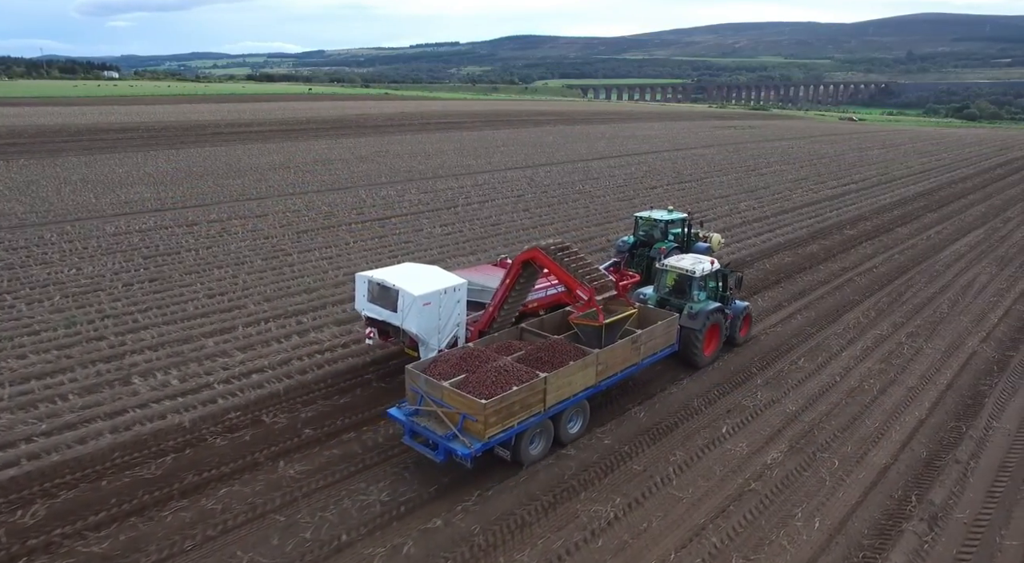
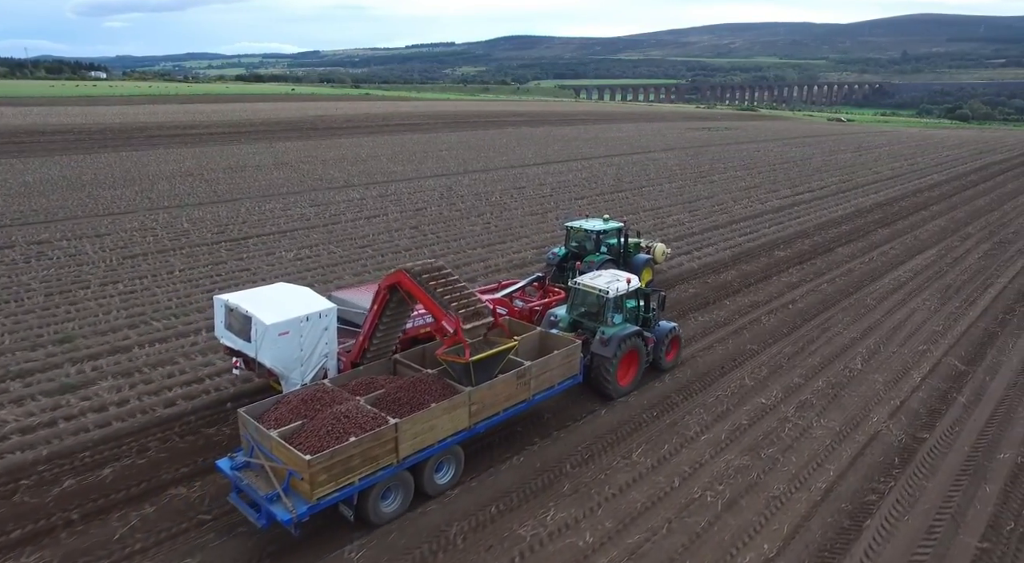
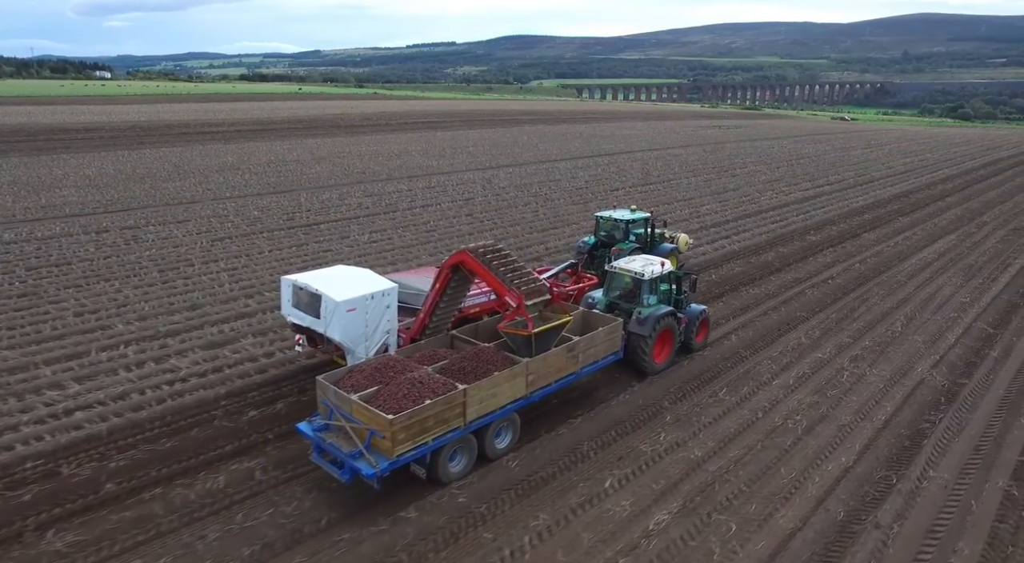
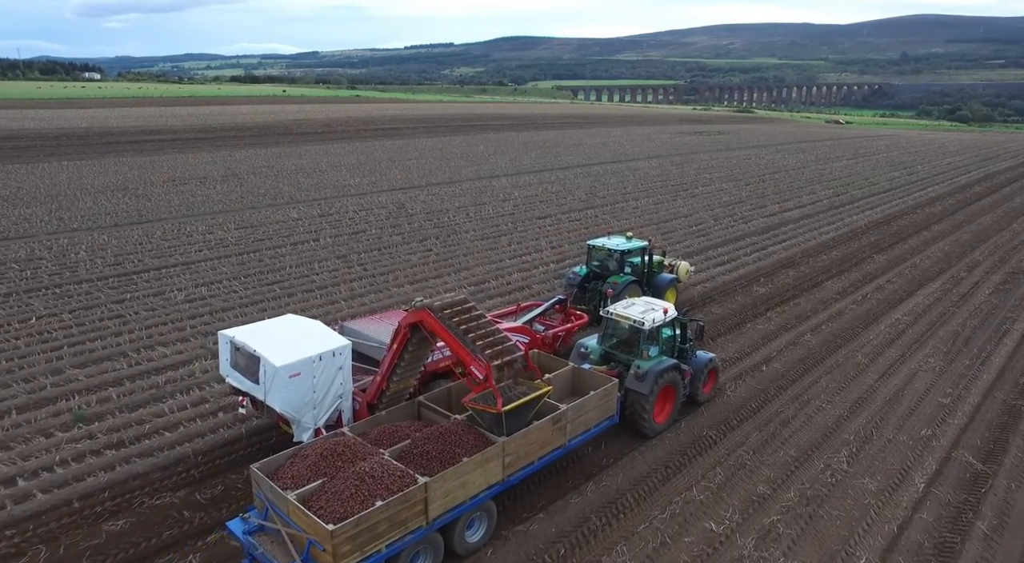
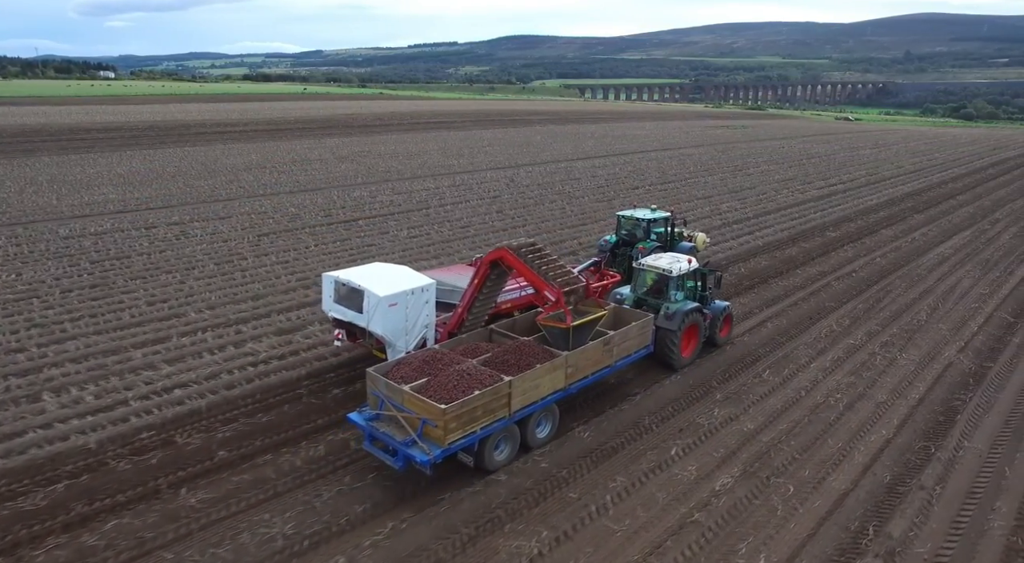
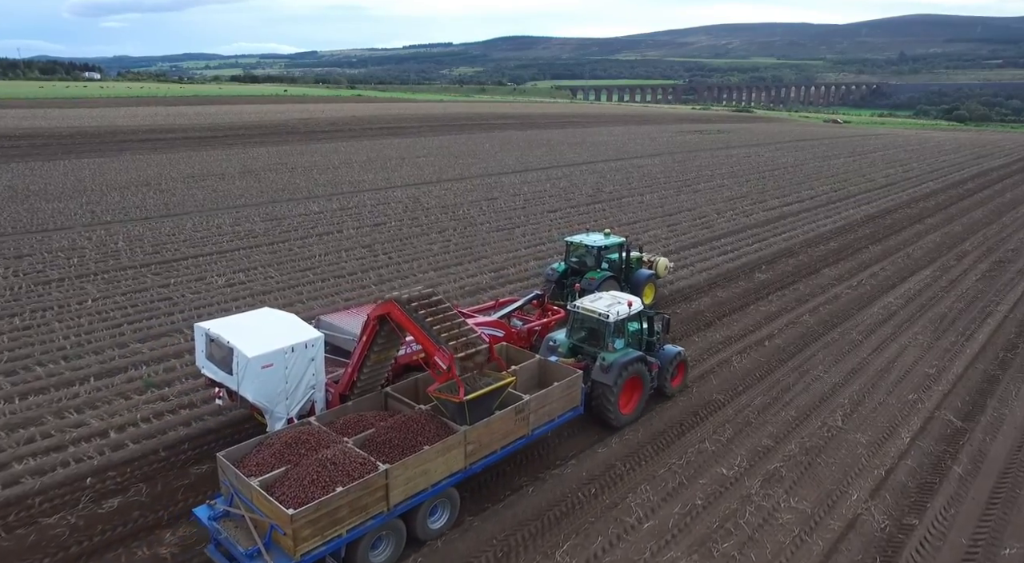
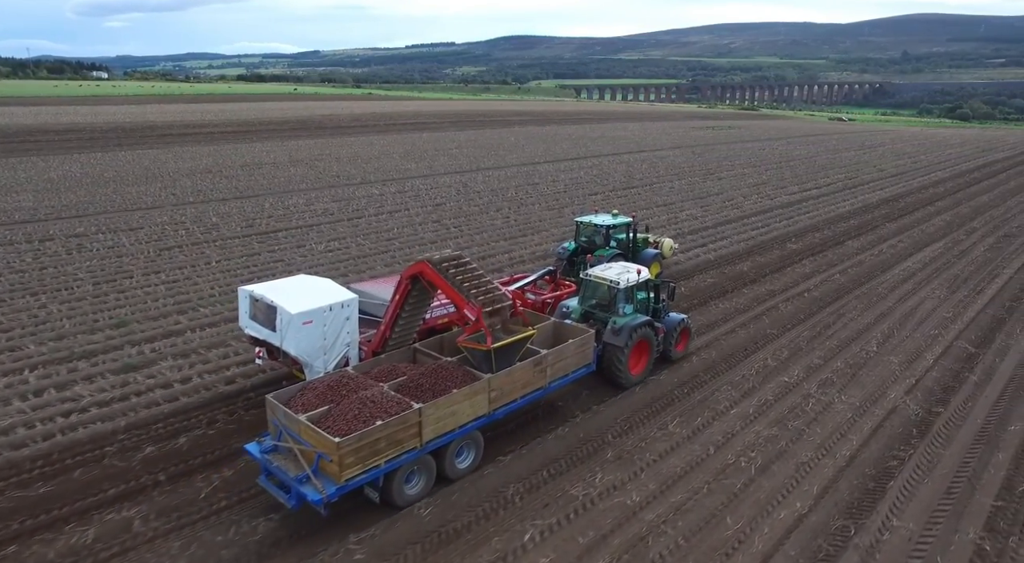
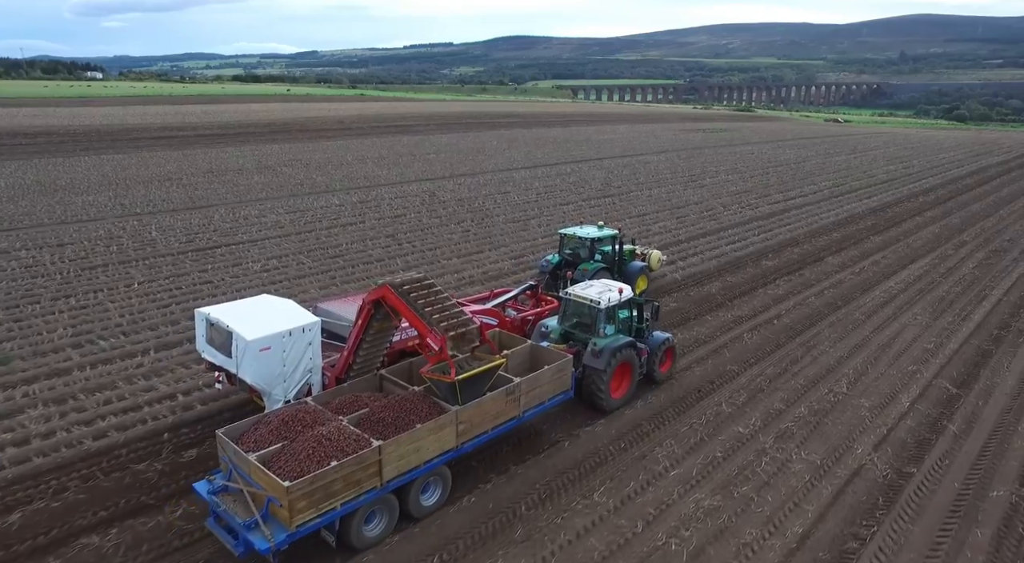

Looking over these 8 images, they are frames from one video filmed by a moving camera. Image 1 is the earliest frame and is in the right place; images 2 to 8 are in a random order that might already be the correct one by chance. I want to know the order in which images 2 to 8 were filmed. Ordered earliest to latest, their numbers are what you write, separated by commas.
5, 3, 7, 2, 8, 6, 4
